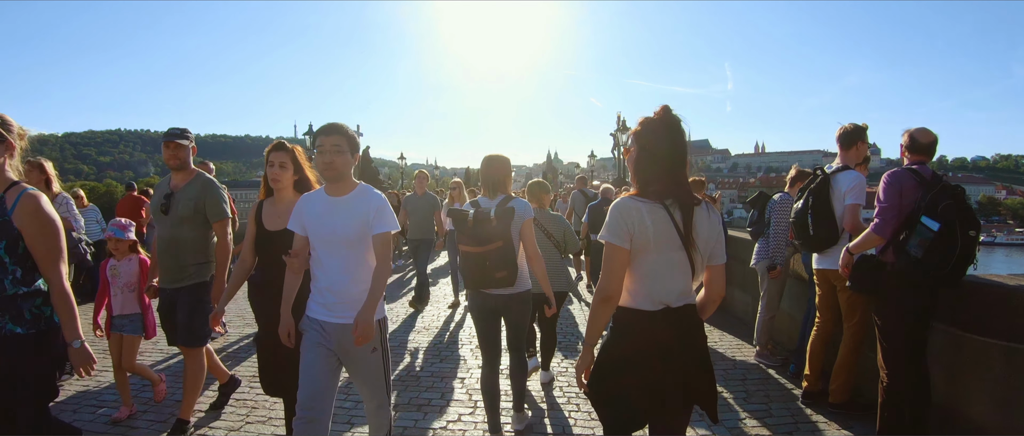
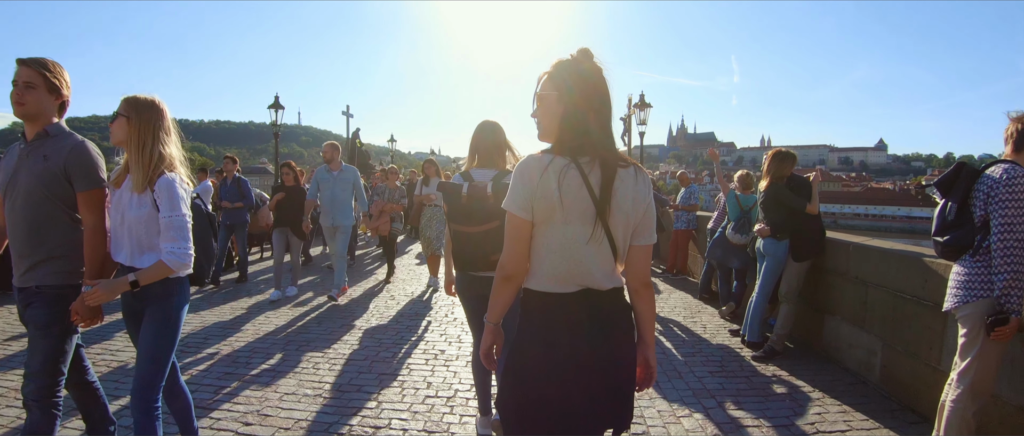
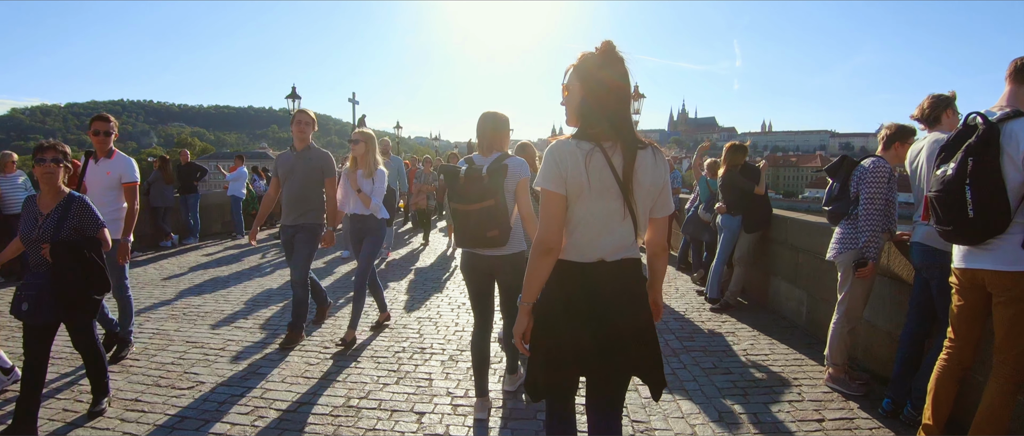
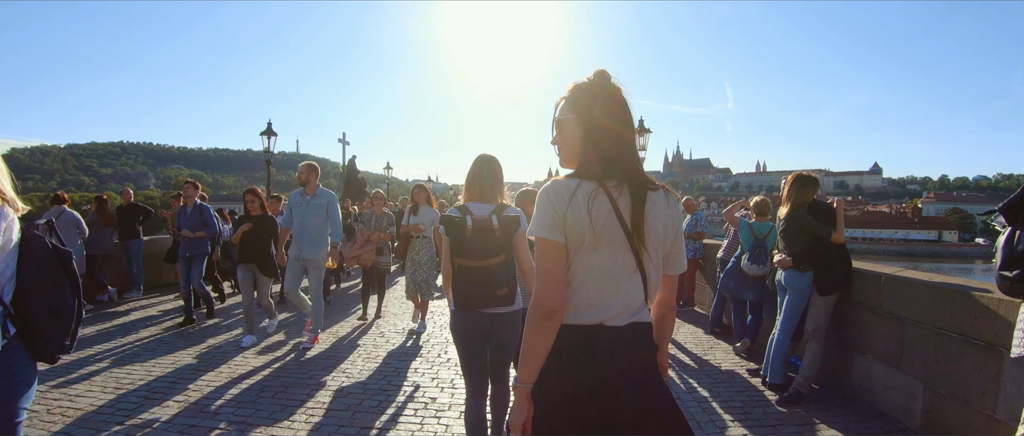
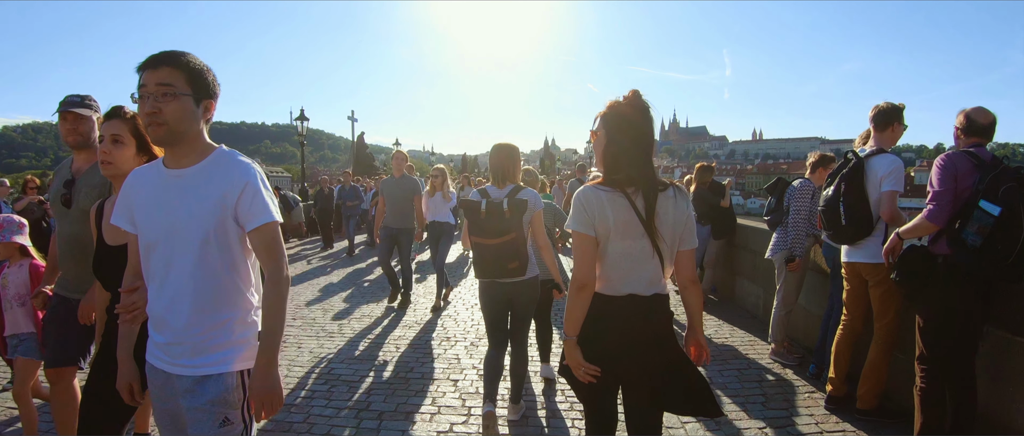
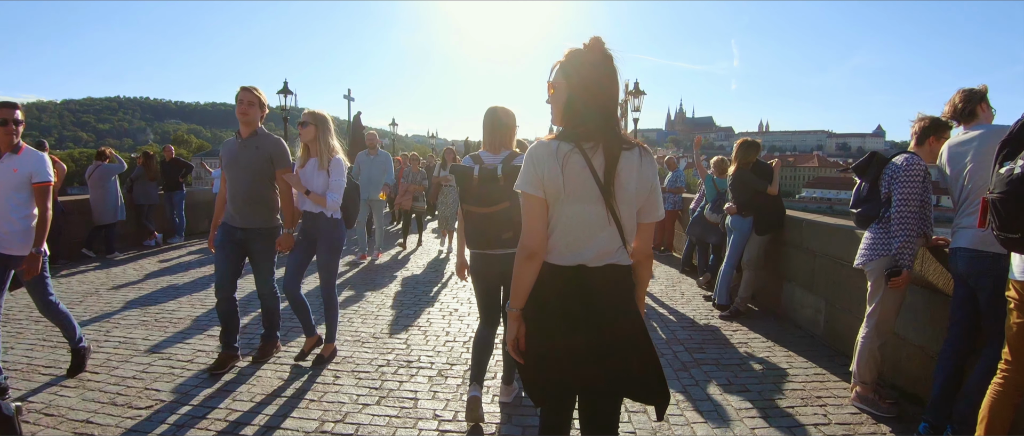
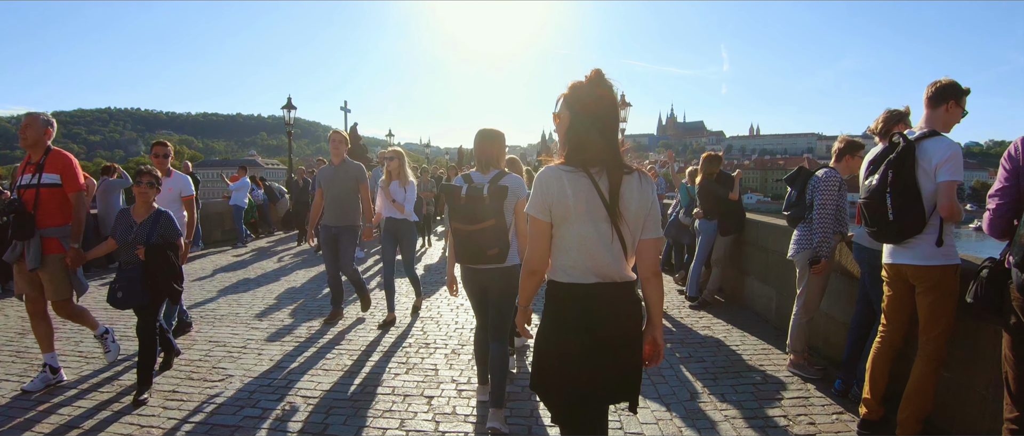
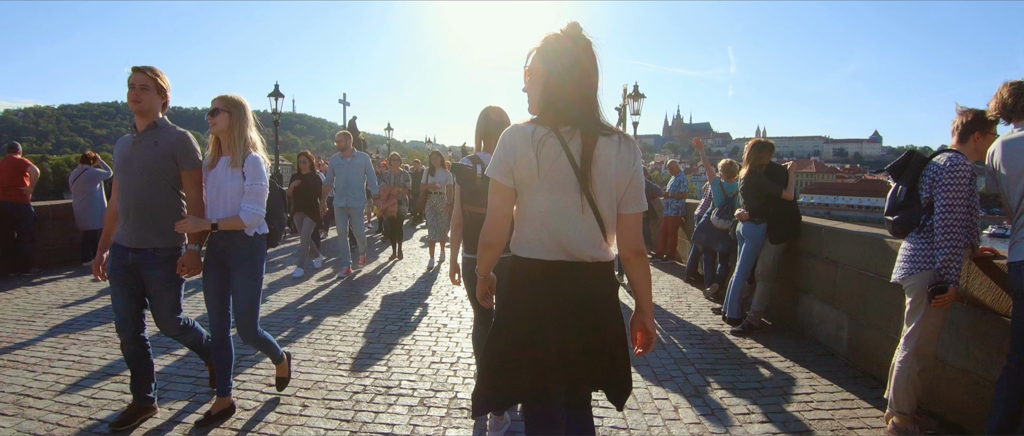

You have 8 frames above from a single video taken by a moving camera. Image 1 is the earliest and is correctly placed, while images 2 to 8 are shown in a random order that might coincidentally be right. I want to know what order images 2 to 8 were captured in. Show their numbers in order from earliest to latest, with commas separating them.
5, 7, 3, 6, 8, 2, 4
